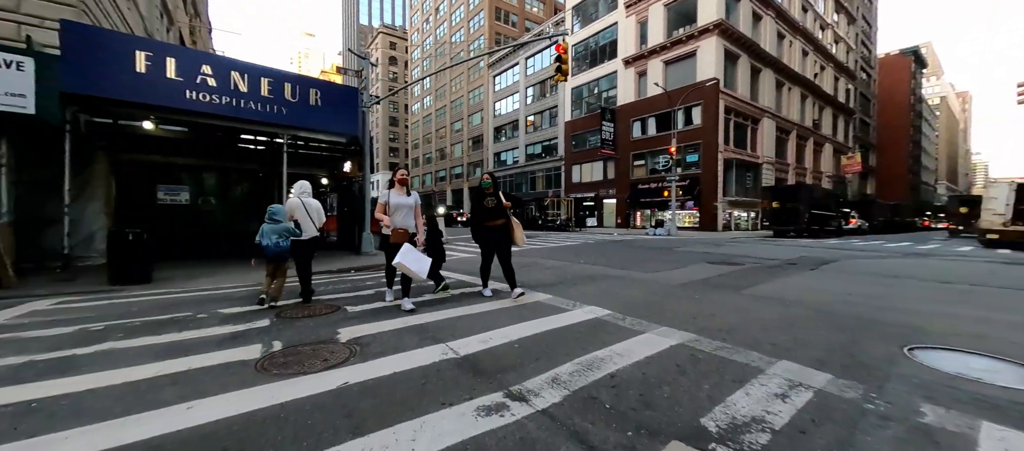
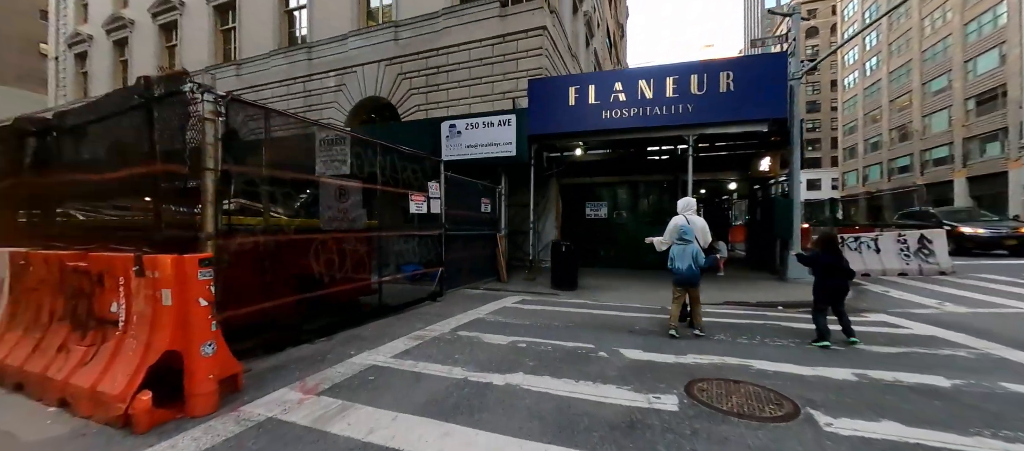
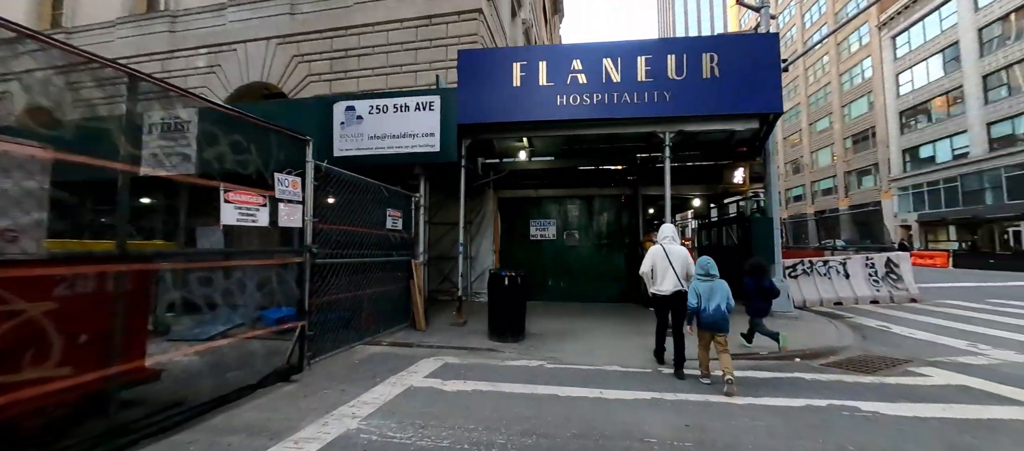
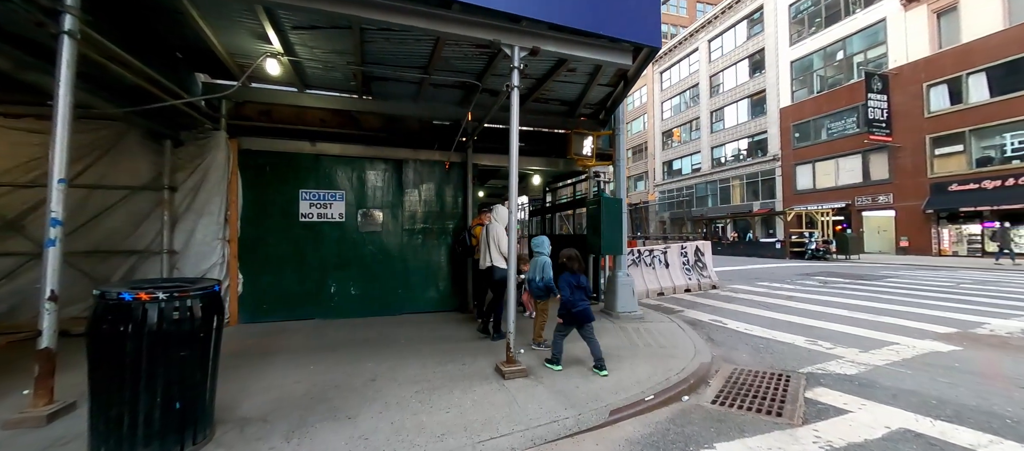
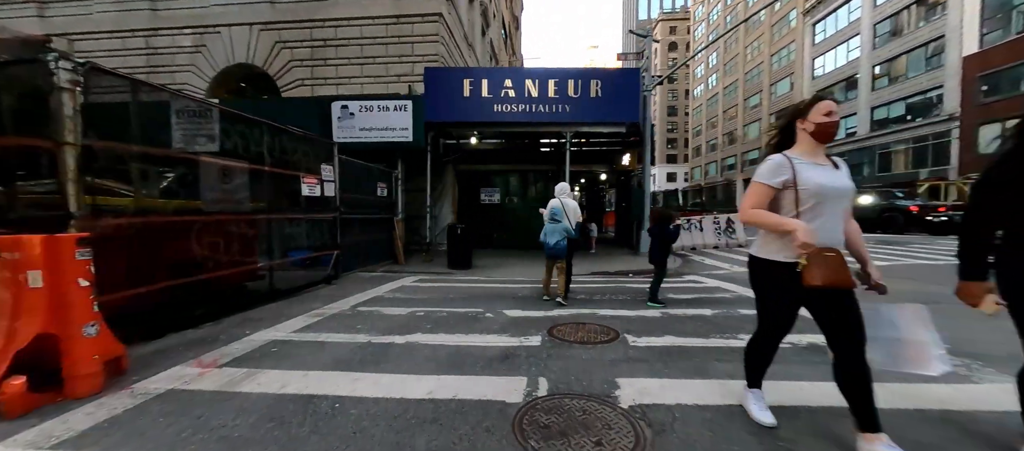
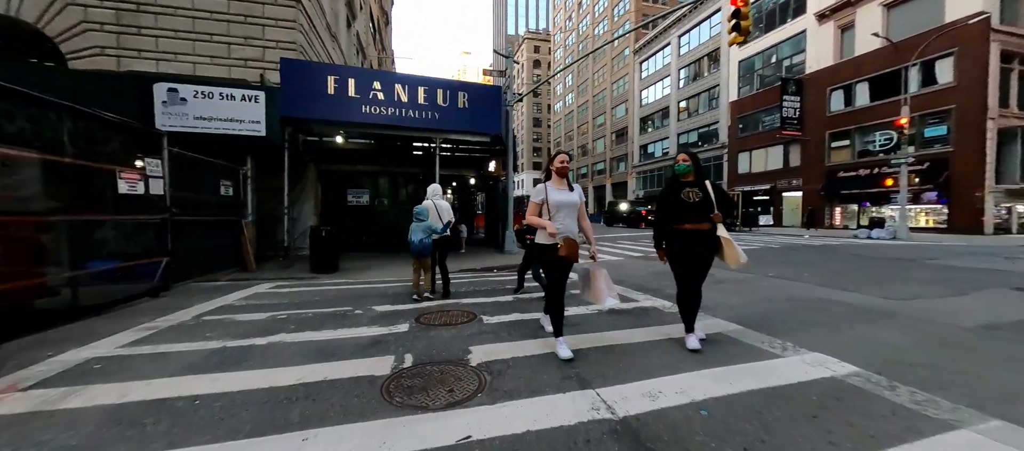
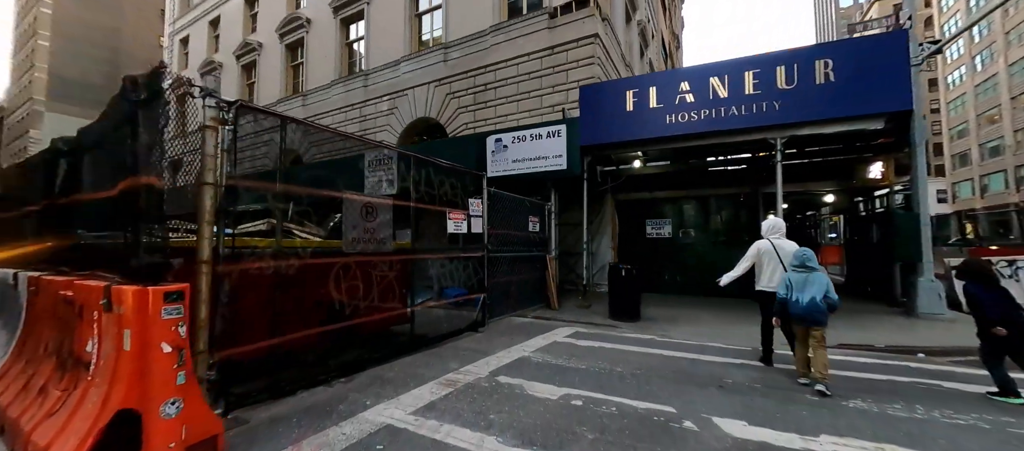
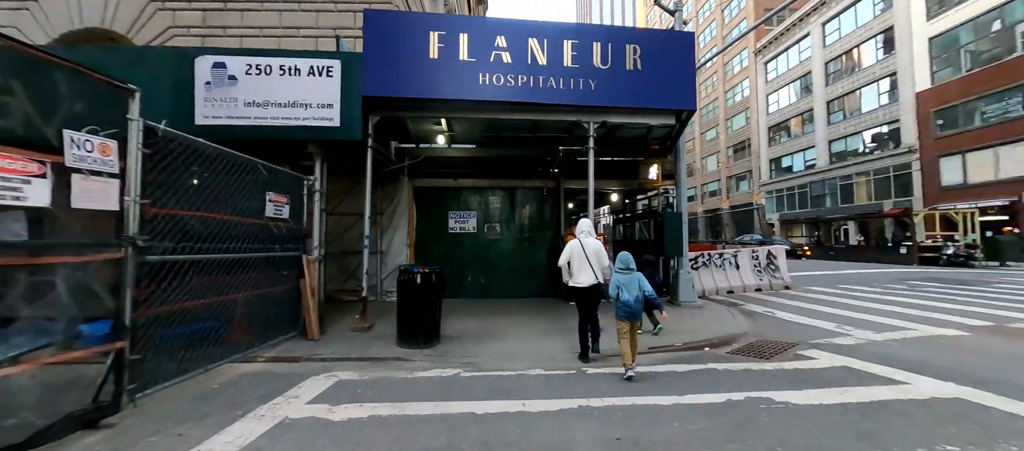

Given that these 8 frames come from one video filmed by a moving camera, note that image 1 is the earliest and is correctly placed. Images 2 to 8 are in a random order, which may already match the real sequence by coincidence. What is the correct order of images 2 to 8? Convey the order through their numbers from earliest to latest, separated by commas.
6, 5, 2, 7, 3, 8, 4
